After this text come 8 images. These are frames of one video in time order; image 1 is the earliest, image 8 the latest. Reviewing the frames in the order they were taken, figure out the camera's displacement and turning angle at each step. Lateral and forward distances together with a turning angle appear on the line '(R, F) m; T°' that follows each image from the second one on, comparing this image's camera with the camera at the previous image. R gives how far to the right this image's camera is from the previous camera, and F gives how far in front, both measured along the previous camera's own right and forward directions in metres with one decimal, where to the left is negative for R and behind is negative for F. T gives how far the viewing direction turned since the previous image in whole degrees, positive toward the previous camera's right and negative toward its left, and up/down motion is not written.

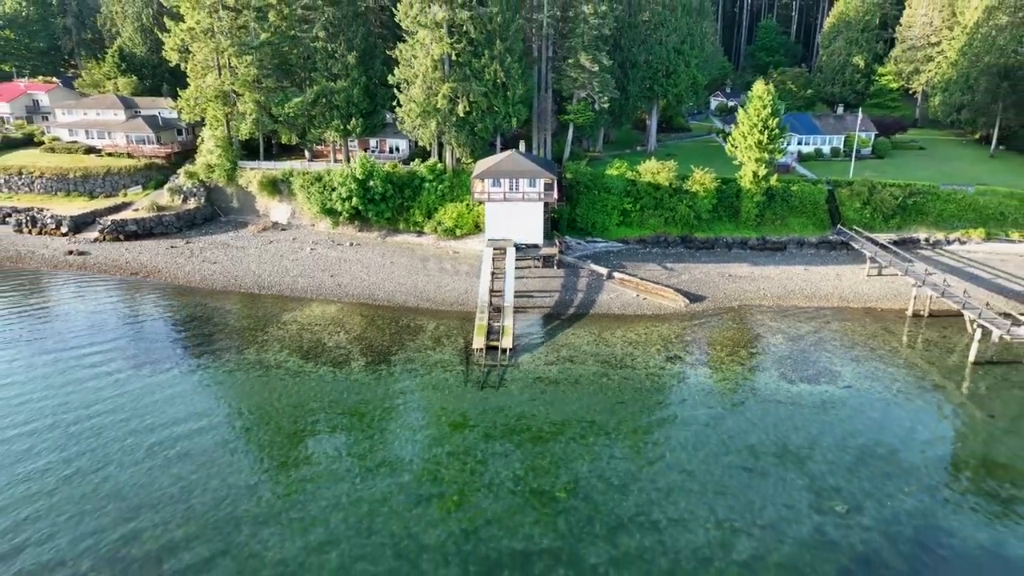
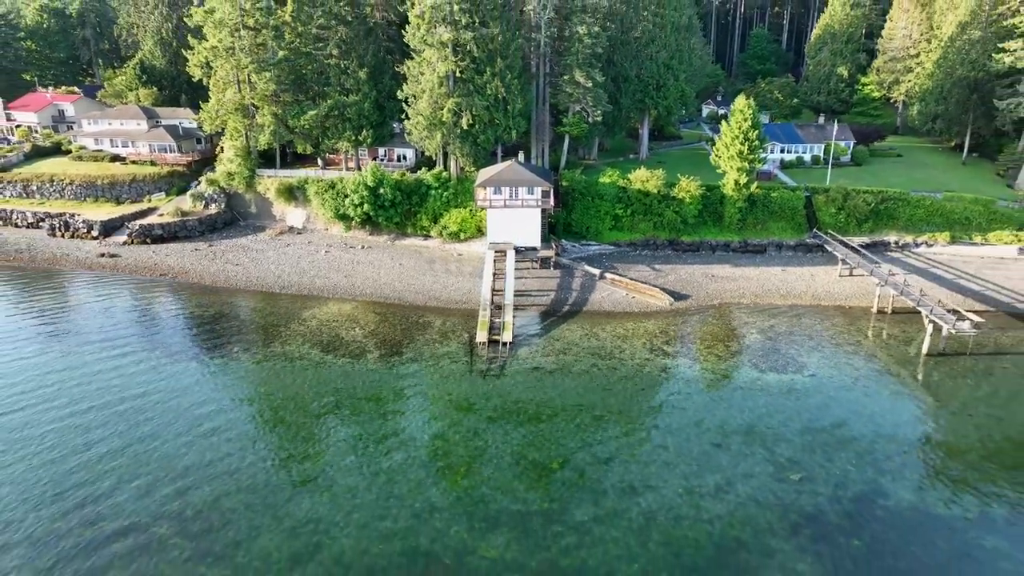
(0.0, -2.6) m; 0°
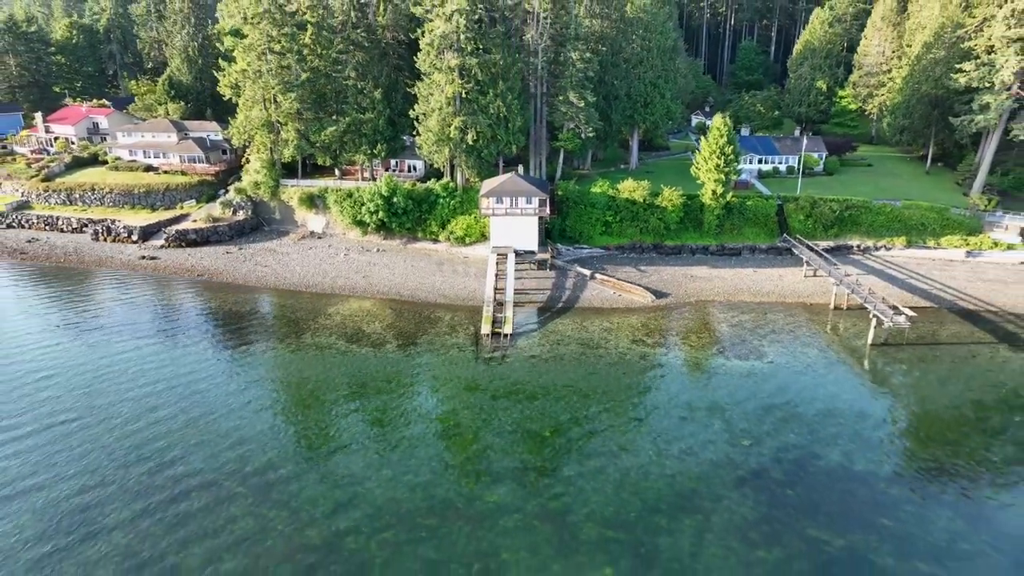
(0.0, -4.0) m; 0°
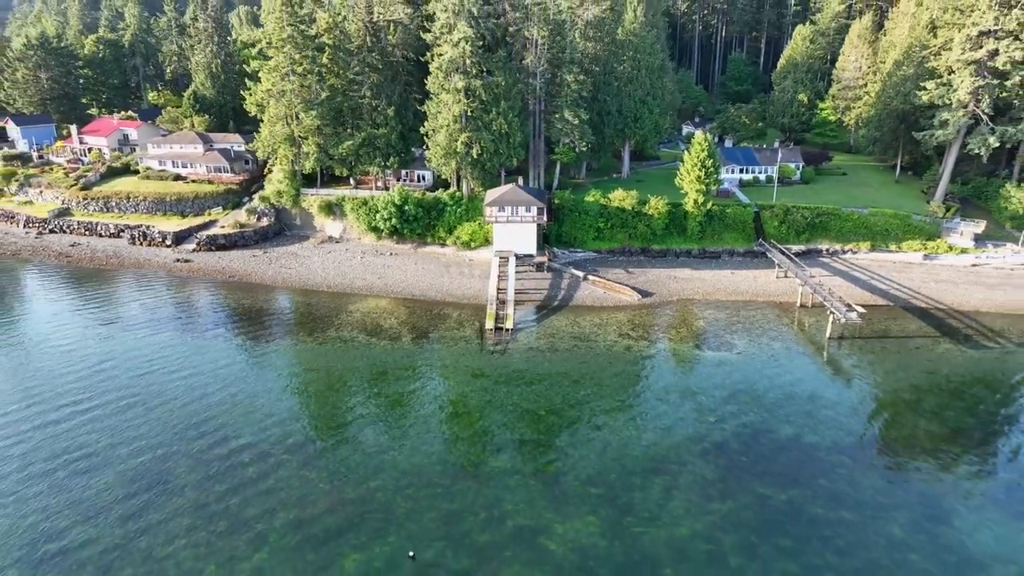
(0.0, -4.1) m; 0°
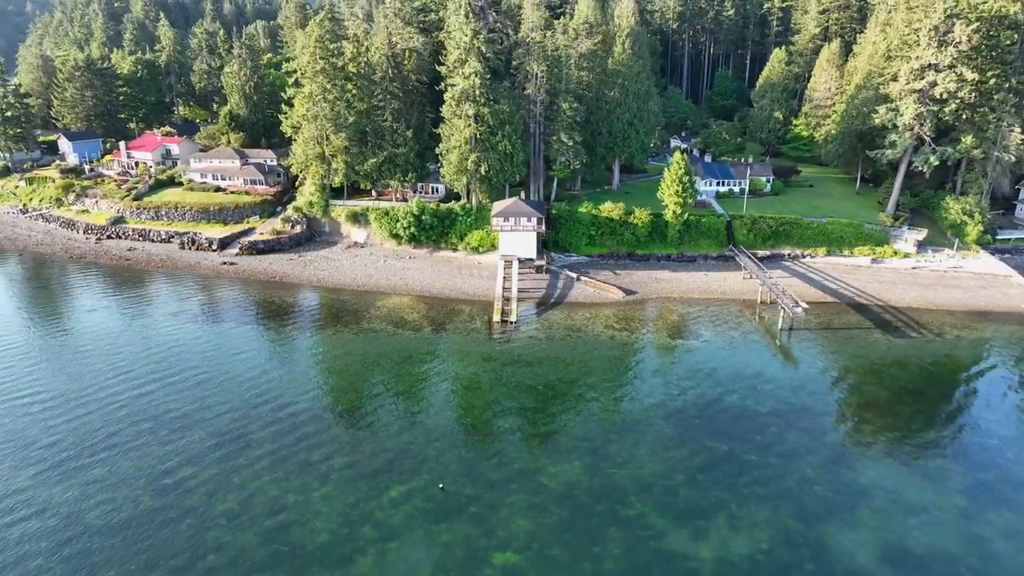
(-0.1, -6.6) m; 0°
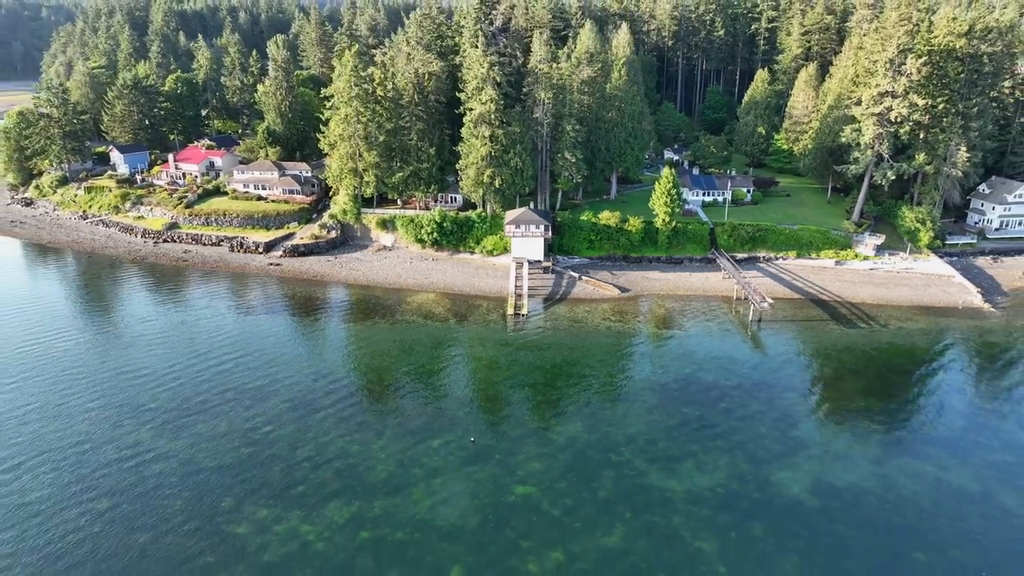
(-0.6, -7.4) m; 0°
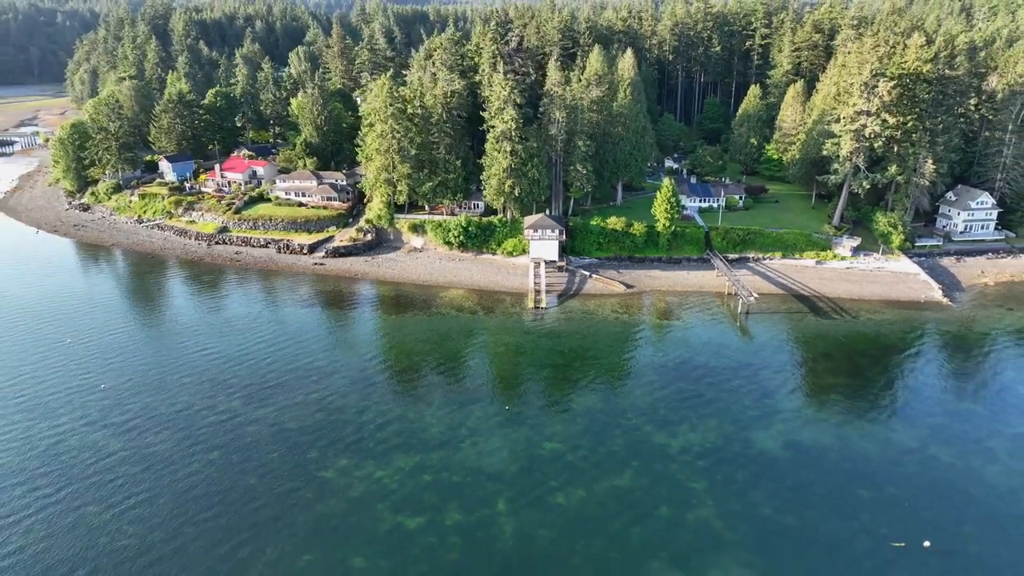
(-1.4, -7.3) m; 0°
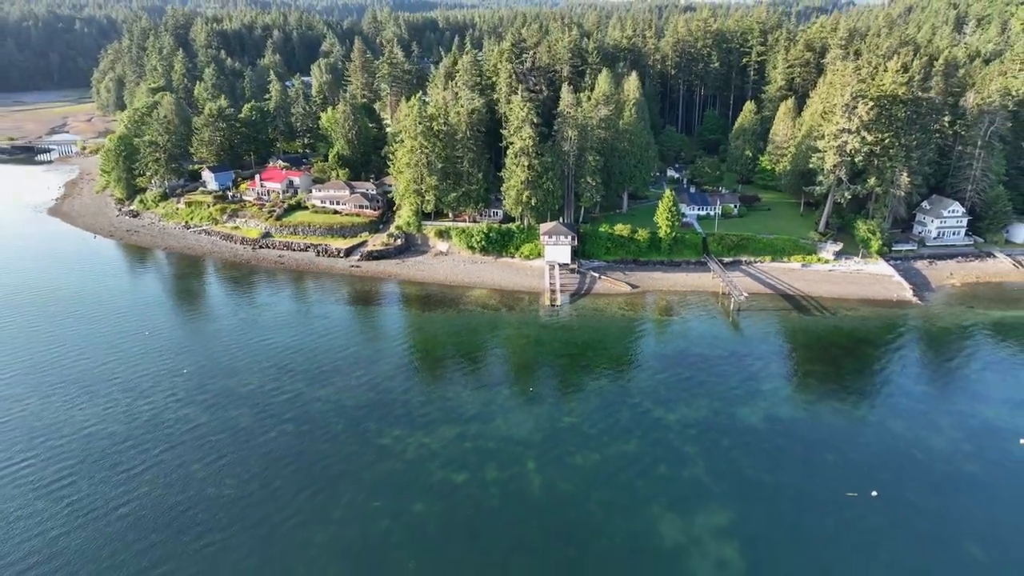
(-1.2, -7.3) m; 0°
